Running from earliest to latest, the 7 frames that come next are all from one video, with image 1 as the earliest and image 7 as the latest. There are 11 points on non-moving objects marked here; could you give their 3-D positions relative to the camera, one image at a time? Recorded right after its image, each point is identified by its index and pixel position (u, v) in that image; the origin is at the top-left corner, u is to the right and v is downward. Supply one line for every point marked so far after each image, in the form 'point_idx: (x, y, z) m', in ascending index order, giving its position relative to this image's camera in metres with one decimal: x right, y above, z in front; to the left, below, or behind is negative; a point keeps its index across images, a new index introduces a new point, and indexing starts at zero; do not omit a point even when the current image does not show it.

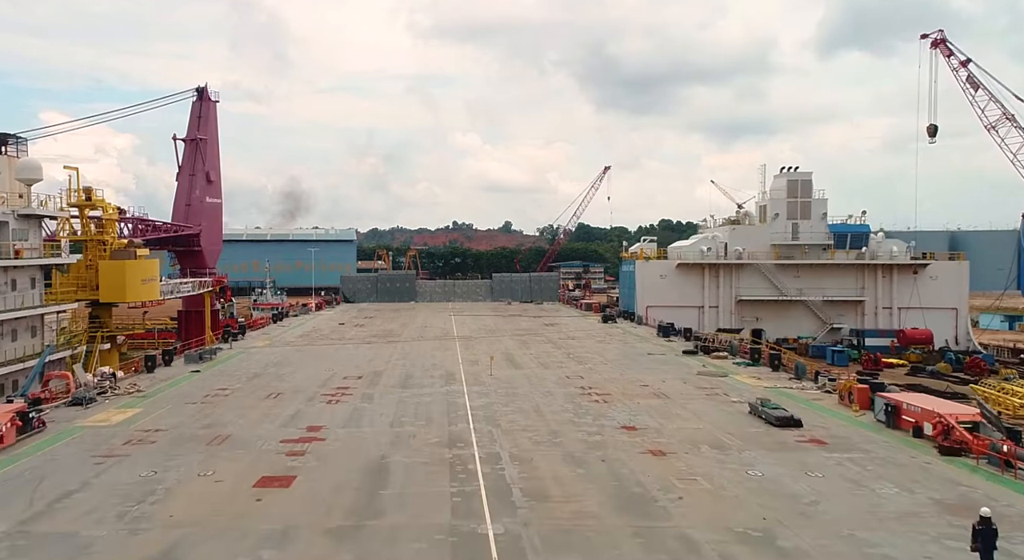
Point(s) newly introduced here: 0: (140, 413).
0: (-10.0, -3.6, +18.6) m
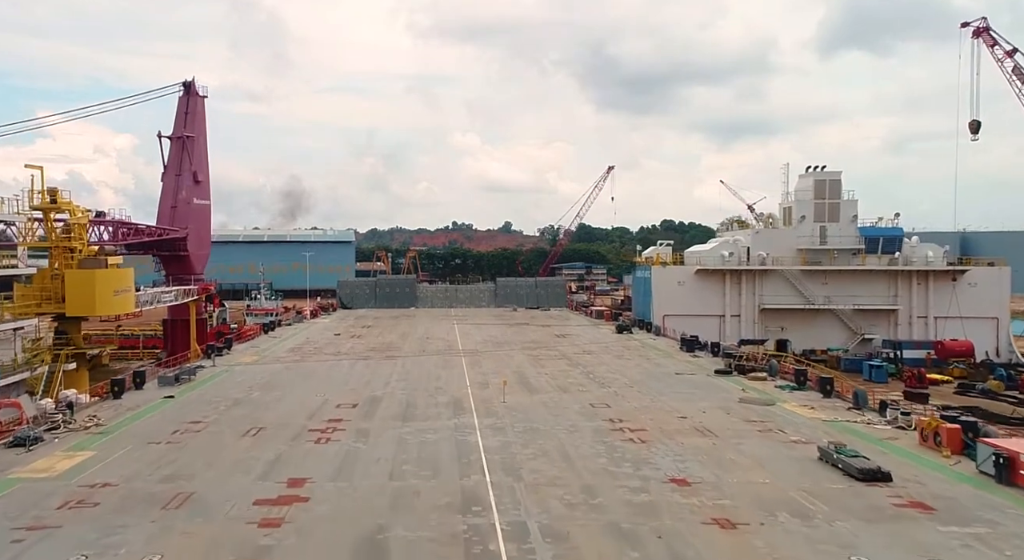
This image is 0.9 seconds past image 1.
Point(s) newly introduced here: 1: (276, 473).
0: (-9.5, -4.0, +15.6) m
1: (-5.0, -4.1, +14.7) m
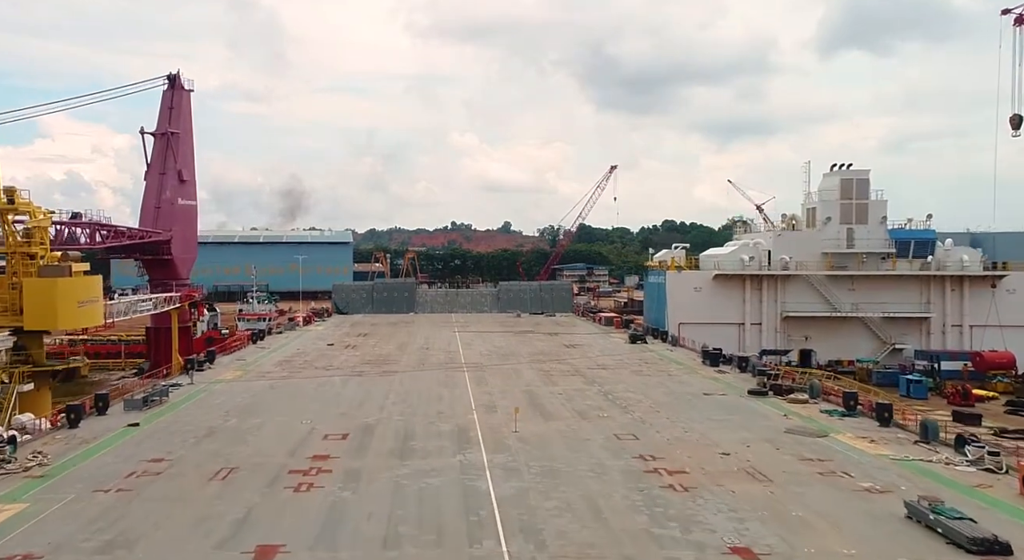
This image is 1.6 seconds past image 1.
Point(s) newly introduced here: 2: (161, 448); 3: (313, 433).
0: (-9.1, -4.4, +12.8) m
1: (-4.6, -4.4, +12.0) m
2: (-9.0, -4.3, +17.7) m
3: (-5.5, -4.2, +19.2) m
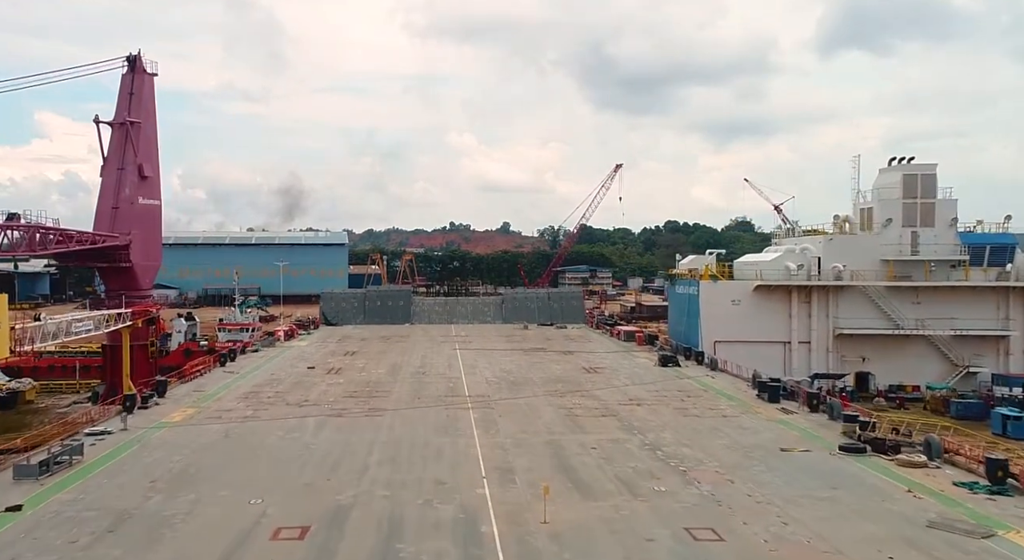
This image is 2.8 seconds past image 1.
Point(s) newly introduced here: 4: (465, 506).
0: (-8.6, -4.9, +7.3) m
1: (-4.1, -5.0, +6.5) m
2: (-8.4, -4.8, +12.2) m
3: (-5.0, -4.8, +13.7) m
4: (-1.0, -4.7, +14.7) m
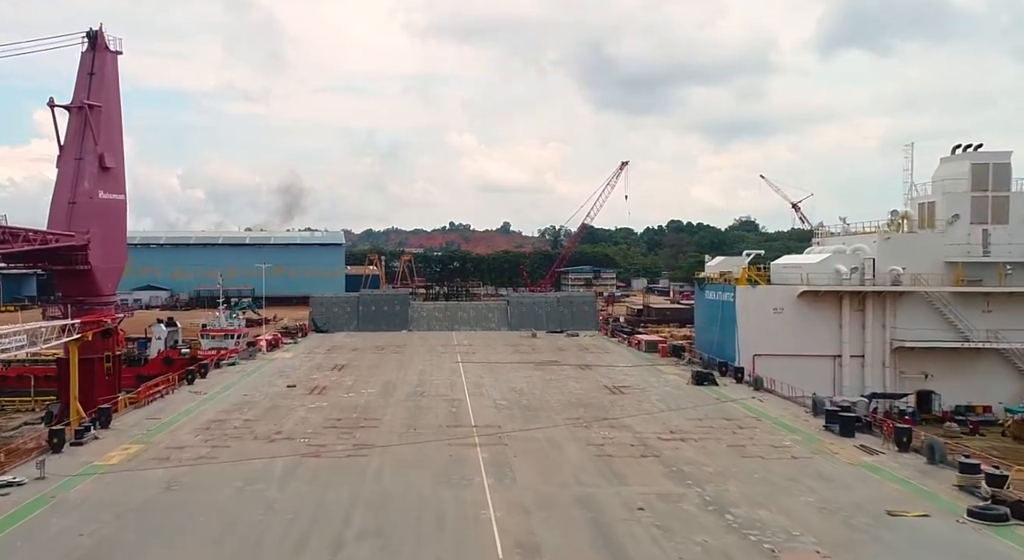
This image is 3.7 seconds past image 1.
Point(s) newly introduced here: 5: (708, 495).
0: (-8.1, -5.2, +2.9) m
1: (-3.6, -5.2, +2.0) m
2: (-7.9, -5.1, +7.8) m
3: (-4.5, -5.0, +9.3) m
4: (-0.5, -5.0, +10.3) m
5: (+4.4, -4.8, +15.5) m
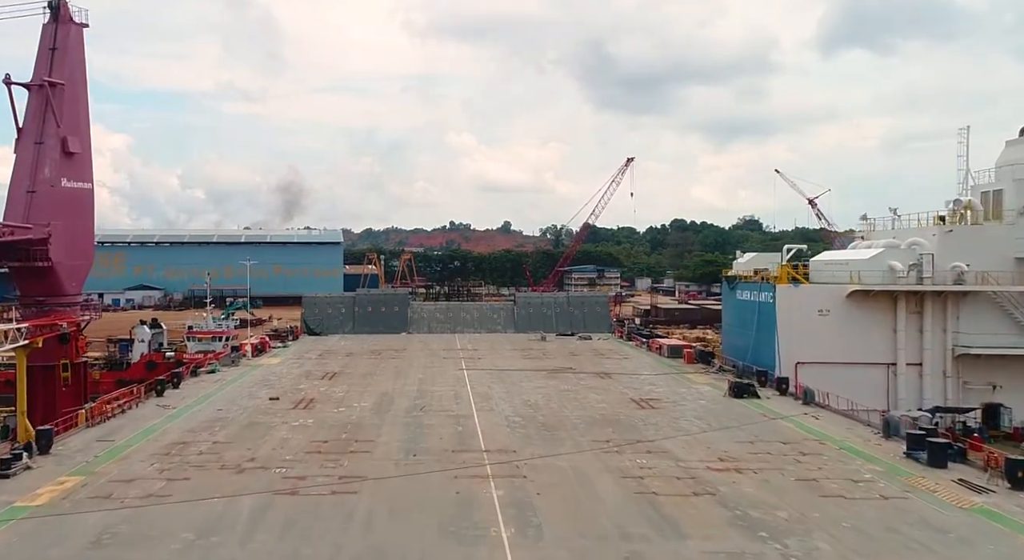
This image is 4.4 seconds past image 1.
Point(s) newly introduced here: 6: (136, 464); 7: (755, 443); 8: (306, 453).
0: (-7.6, -5.1, -0.7) m
1: (-3.1, -5.2, -1.5) m
2: (-7.5, -5.0, +4.2) m
3: (-4.0, -5.0, +5.7) m
4: (0.0, -4.9, +6.7) m
5: (+4.8, -4.7, +12.0) m
6: (-9.5, -4.7, +17.7) m
7: (+6.7, -4.5, +19.1) m
8: (-5.6, -4.7, +18.7) m
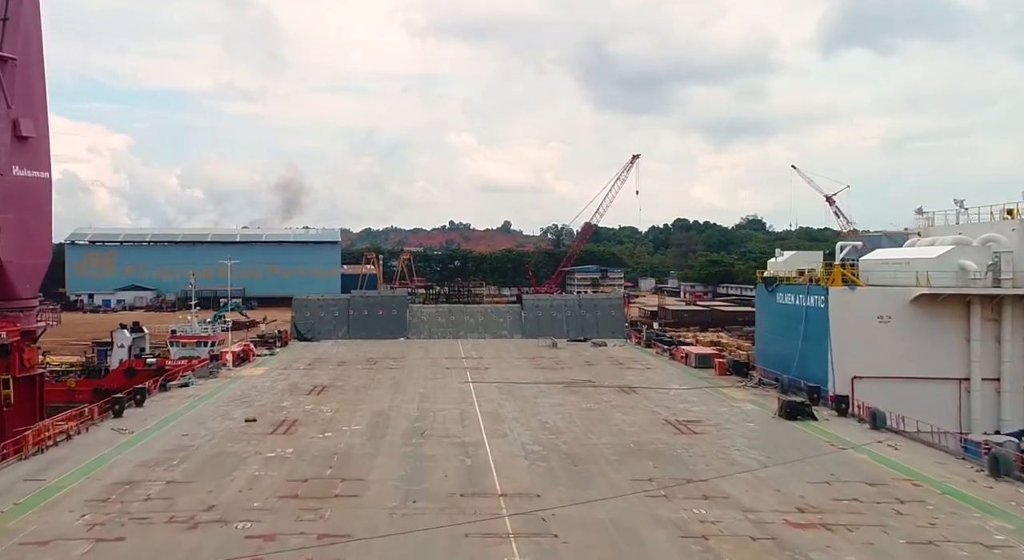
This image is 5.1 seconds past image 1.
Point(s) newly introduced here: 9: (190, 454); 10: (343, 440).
0: (-7.1, -5.1, -4.3) m
1: (-2.6, -5.2, -5.1) m
2: (-7.0, -5.1, +0.6) m
3: (-3.5, -5.0, +2.1) m
4: (+0.5, -5.0, +3.1) m
5: (+5.3, -4.8, +8.3) m
6: (-9.0, -4.7, +14.0) m
7: (+7.2, -4.5, +15.5) m
8: (-5.1, -4.7, +15.1) m
9: (-8.6, -4.6, +18.6) m
10: (-4.9, -4.6, +20.0) m
